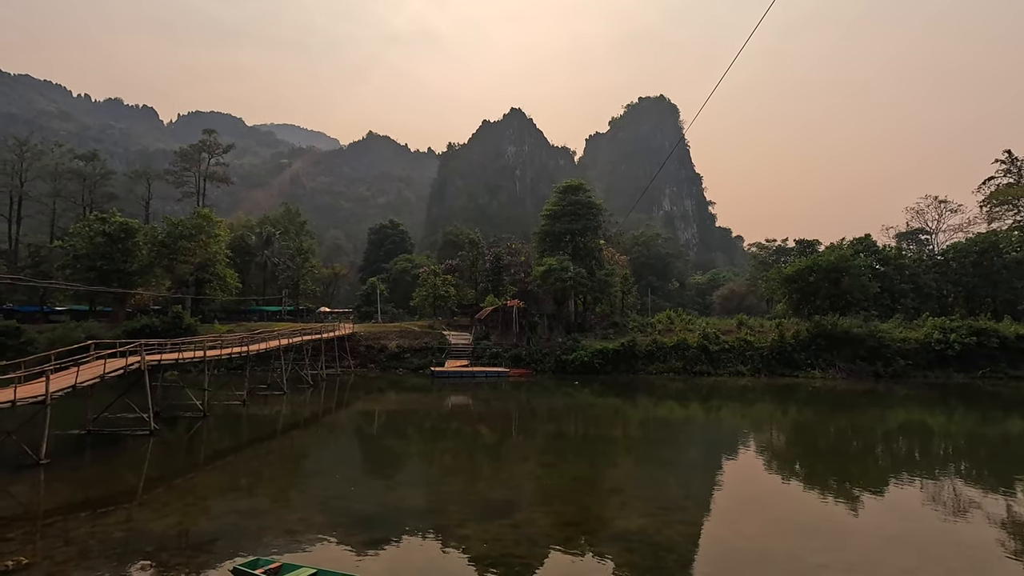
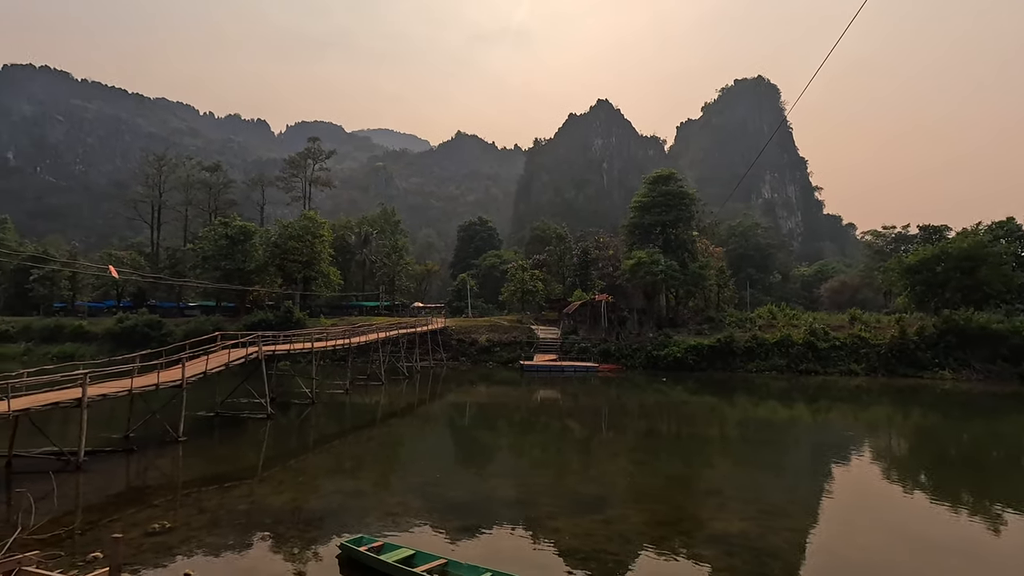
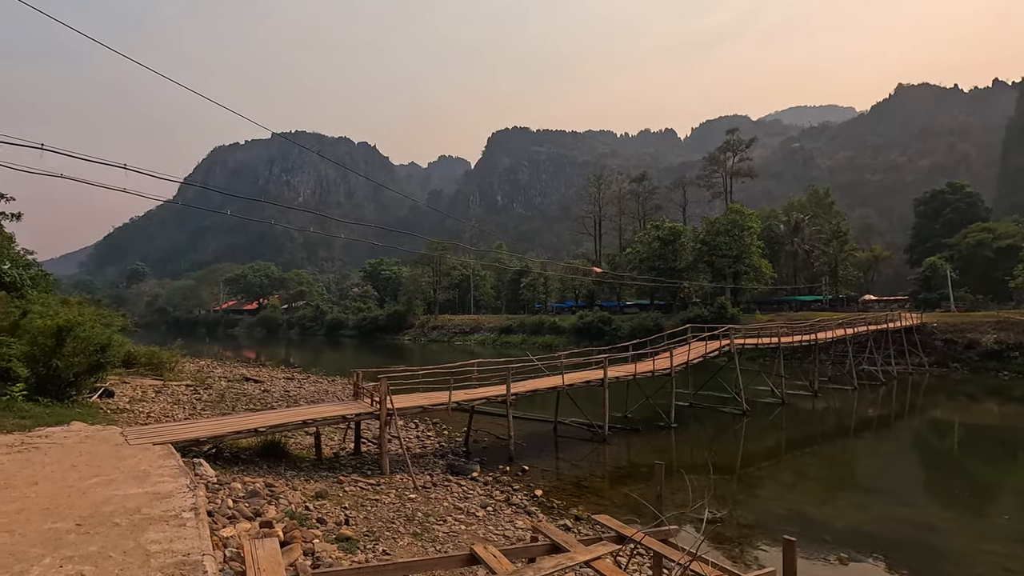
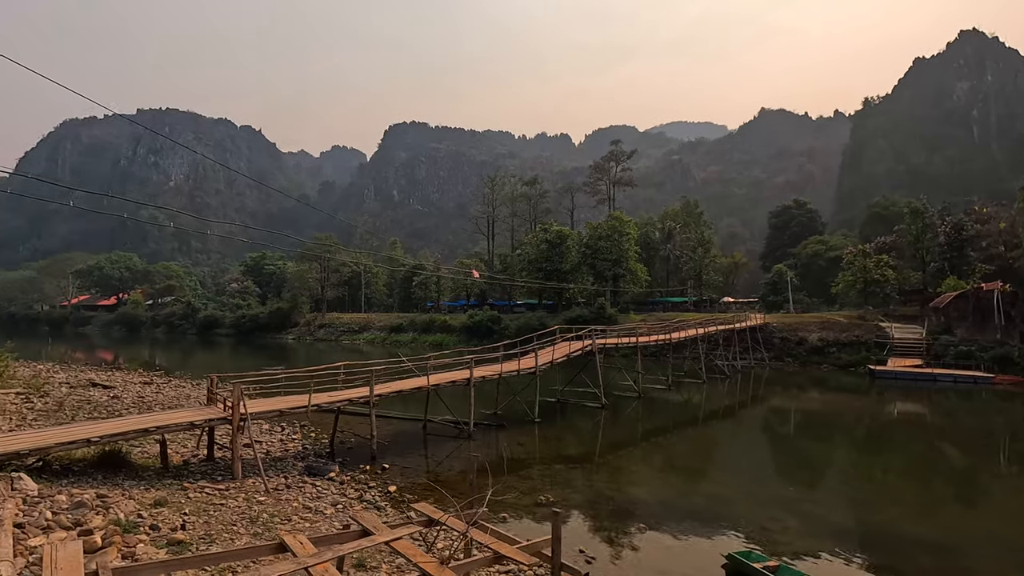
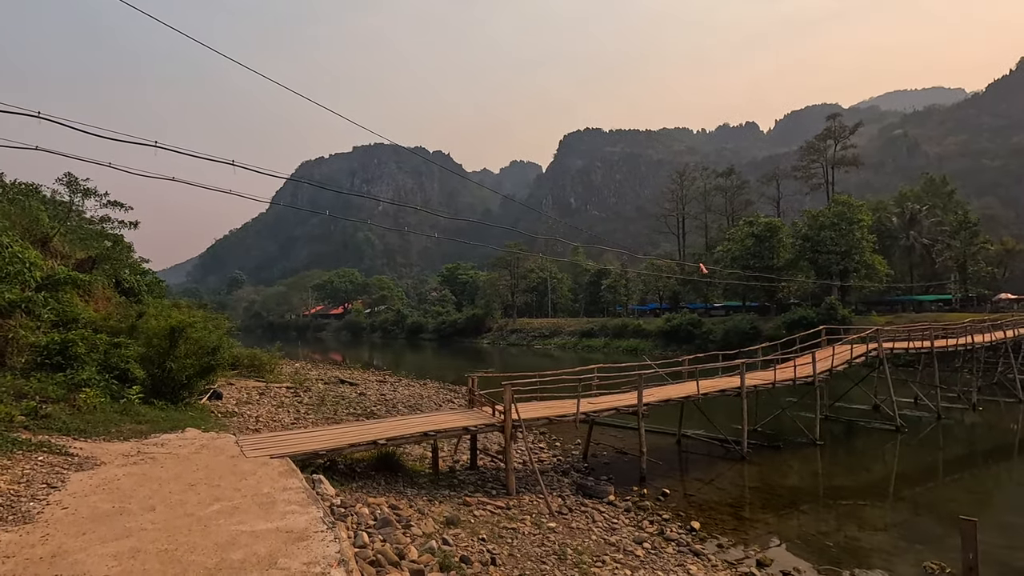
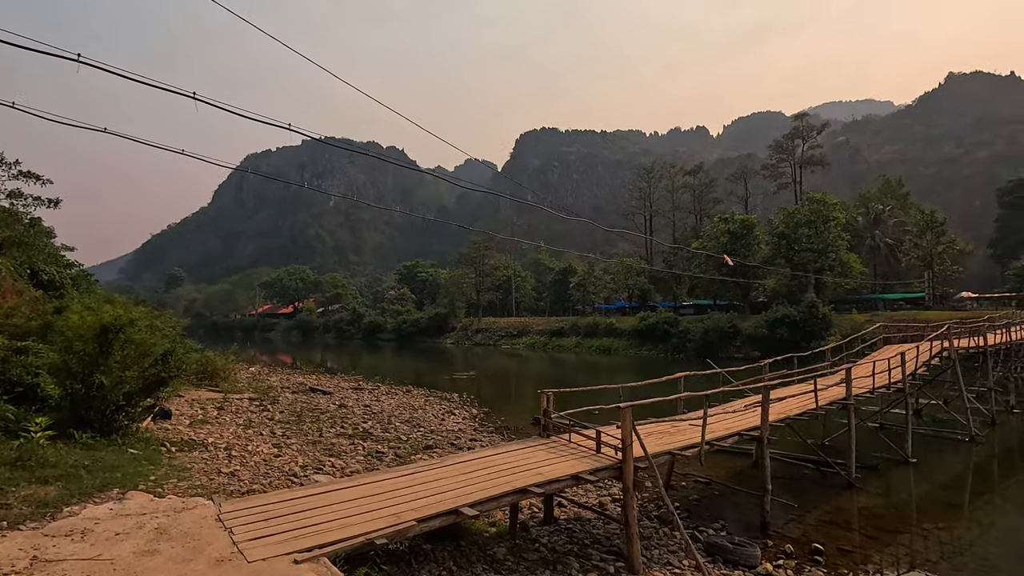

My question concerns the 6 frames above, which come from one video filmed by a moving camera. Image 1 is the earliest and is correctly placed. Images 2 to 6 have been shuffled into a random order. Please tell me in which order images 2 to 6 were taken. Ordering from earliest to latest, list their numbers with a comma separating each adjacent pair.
2, 4, 3, 5, 6
